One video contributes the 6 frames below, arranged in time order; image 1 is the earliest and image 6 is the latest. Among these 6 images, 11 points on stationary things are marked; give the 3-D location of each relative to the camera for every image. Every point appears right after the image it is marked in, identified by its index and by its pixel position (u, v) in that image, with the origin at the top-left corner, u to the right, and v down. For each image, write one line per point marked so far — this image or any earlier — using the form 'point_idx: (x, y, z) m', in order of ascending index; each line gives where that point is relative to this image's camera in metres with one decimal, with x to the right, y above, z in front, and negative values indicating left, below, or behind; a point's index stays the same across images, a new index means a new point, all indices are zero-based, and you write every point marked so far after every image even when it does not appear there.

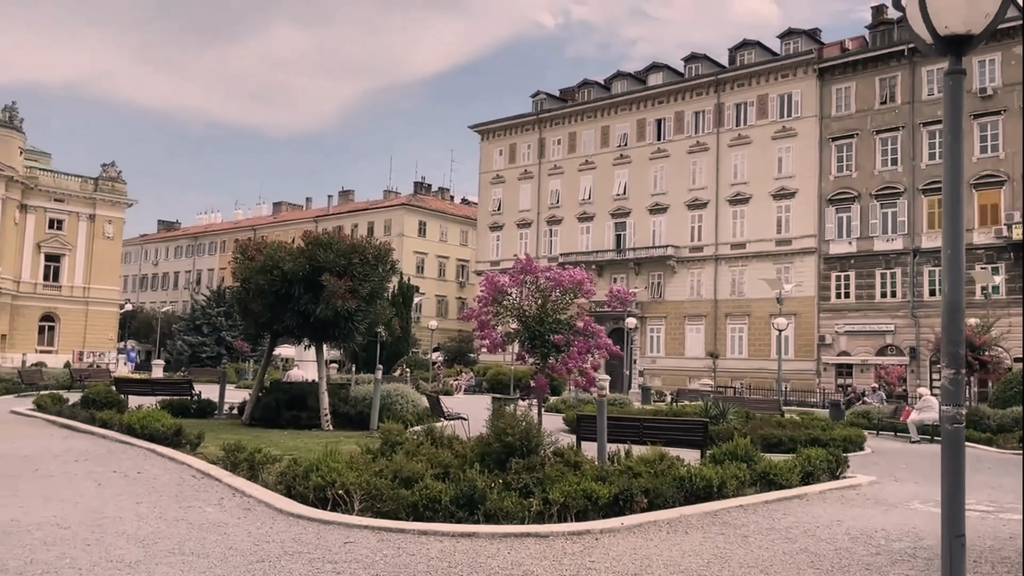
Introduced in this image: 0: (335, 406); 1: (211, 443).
0: (-3.7, -2.5, +17.5) m
1: (-4.8, -2.5, +13.3) m
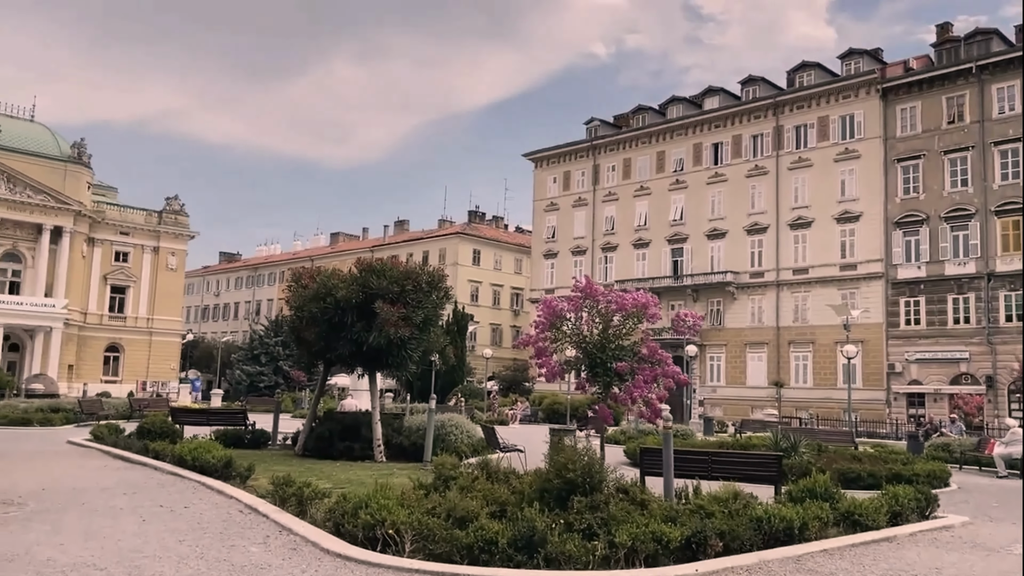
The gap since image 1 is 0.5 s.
0: (-2.5, -3.0, +17.1) m
1: (-3.9, -2.9, +12.9) m
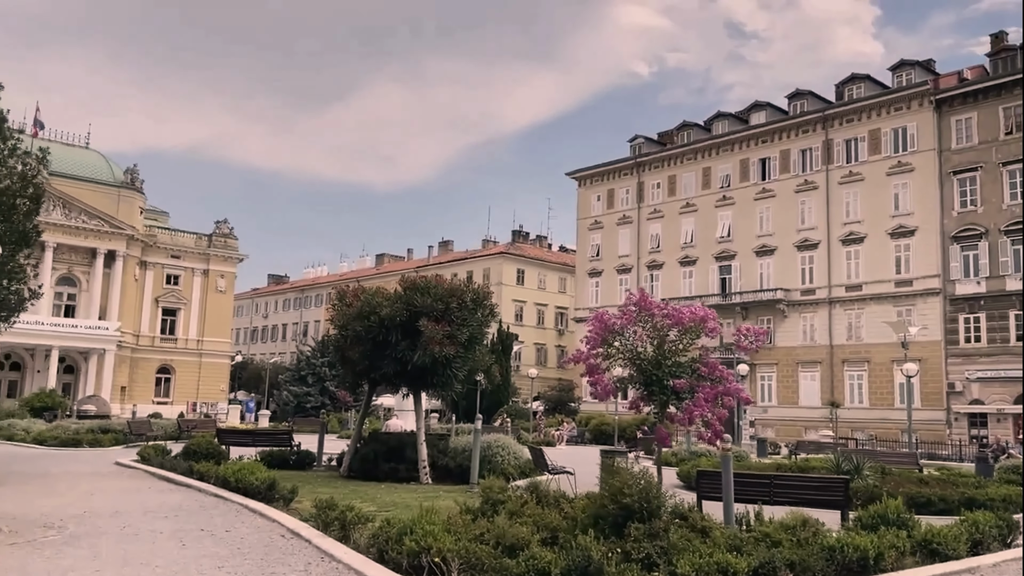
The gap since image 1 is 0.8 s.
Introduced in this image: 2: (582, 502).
0: (-1.6, -3.4, +16.7) m
1: (-3.1, -3.2, +12.7) m
2: (+0.7, -2.2, +8.6) m
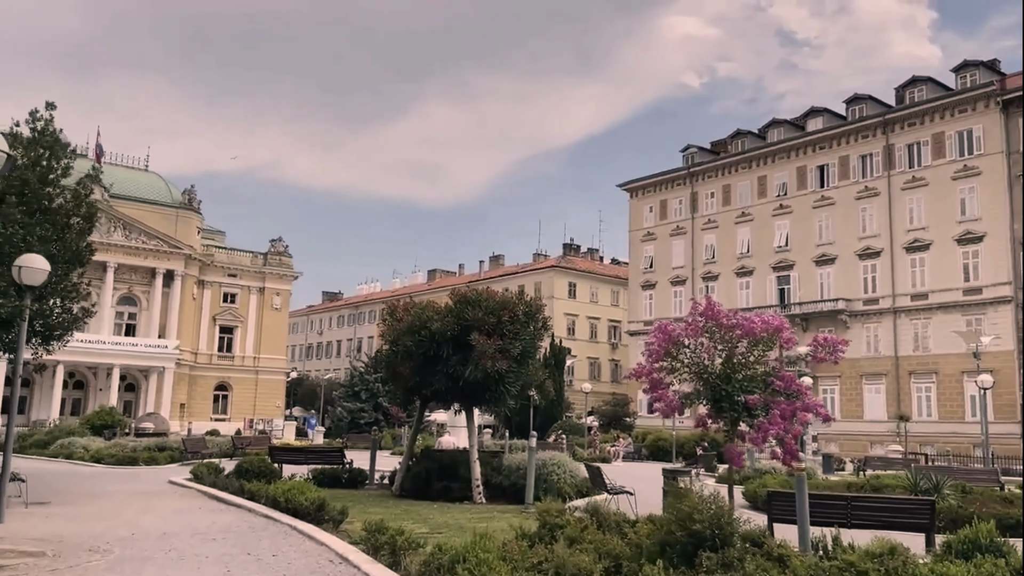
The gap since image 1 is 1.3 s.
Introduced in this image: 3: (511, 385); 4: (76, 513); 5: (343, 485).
0: (-0.5, -3.7, +16.2) m
1: (-2.3, -3.4, +12.3) m
2: (+1.3, -2.3, +8.0) m
3: (0.0, -1.8, +15.5) m
4: (-6.6, -3.4, +12.7) m
5: (-3.7, -4.3, +18.1) m
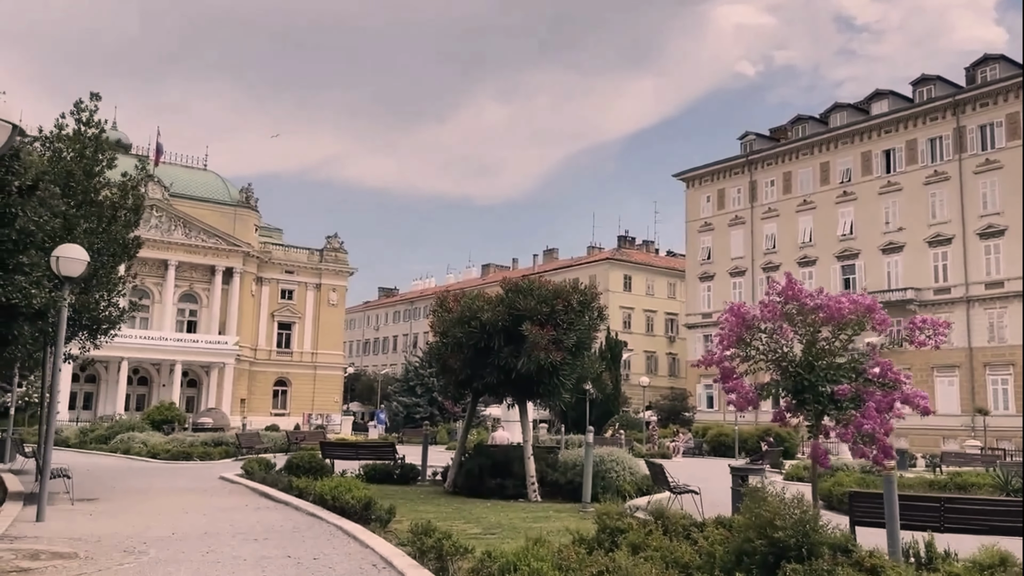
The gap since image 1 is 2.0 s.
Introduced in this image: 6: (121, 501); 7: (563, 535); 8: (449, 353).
0: (+0.6, -3.4, +15.5) m
1: (-1.5, -3.2, +11.7) m
2: (+1.8, -2.1, +7.1) m
3: (+1.0, -1.6, +14.8) m
4: (-5.8, -3.3, +12.4) m
5: (-2.5, -4.1, +17.6) m
6: (-6.4, -3.5, +13.7) m
7: (+0.6, -2.8, +9.4) m
8: (-1.2, -1.2, +15.6) m
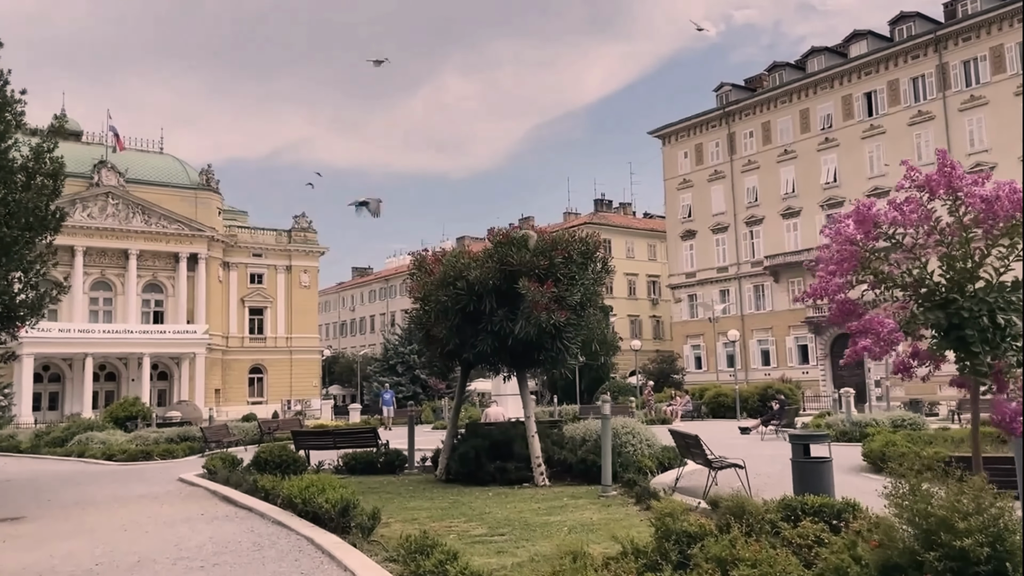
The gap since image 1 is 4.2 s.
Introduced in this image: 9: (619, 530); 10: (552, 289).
0: (+0.6, -2.7, +13.5) m
1: (-1.4, -2.7, +9.6) m
2: (+2.0, -1.5, +5.1) m
3: (+0.9, -0.8, +12.7) m
4: (-5.7, -3.0, +10.1) m
5: (-2.5, -3.4, +15.5) m
6: (-6.3, -3.1, +11.4) m
7: (+0.7, -2.2, +7.3) m
8: (-1.3, -0.5, +13.4) m
9: (+0.9, -2.2, +7.6) m
10: (+0.6, 0.0, +12.3) m
